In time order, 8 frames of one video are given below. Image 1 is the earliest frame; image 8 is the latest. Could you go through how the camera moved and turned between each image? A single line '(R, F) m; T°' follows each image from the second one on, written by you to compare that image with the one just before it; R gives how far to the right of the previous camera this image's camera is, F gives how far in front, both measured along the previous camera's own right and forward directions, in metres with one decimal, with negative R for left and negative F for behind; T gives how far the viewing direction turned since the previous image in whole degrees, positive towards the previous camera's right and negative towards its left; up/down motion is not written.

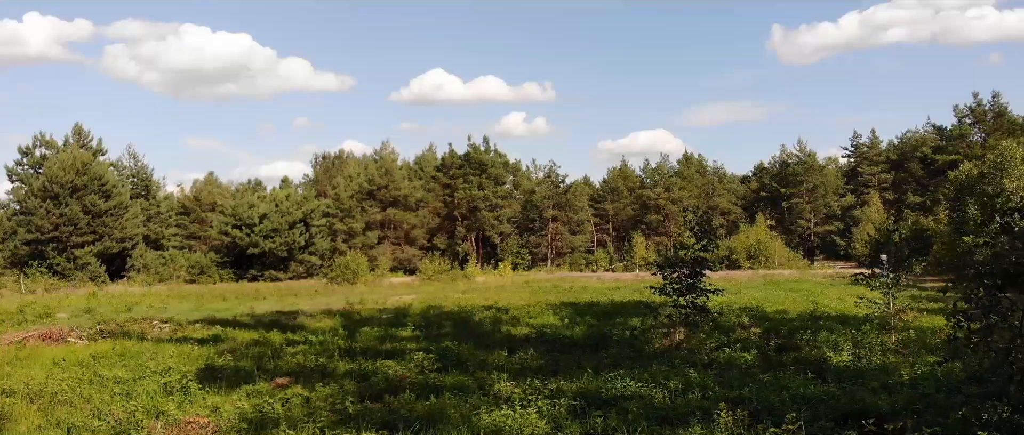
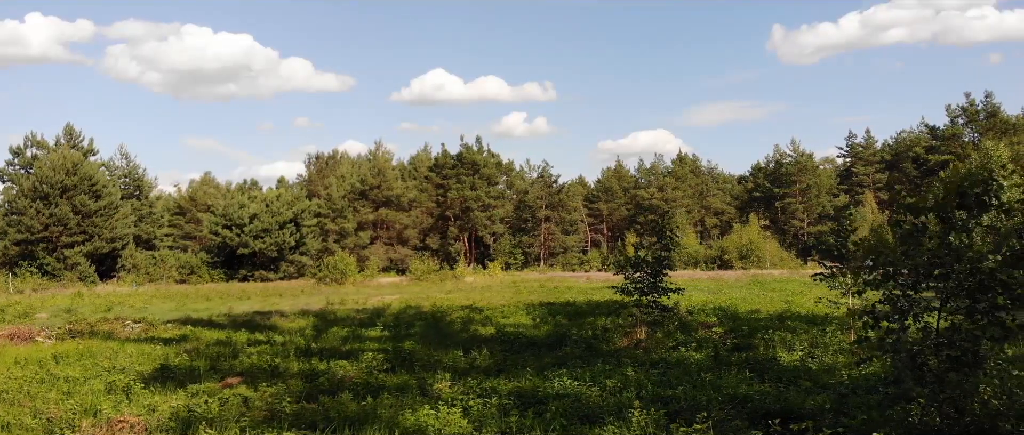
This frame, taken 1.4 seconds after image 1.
(+0.8, 0.0) m; 0°
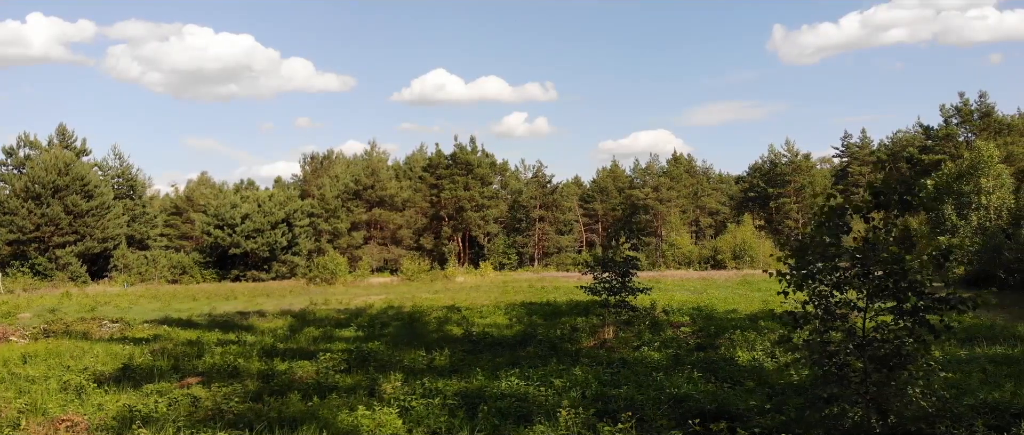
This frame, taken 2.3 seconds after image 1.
(+0.7, 0.0) m; 0°
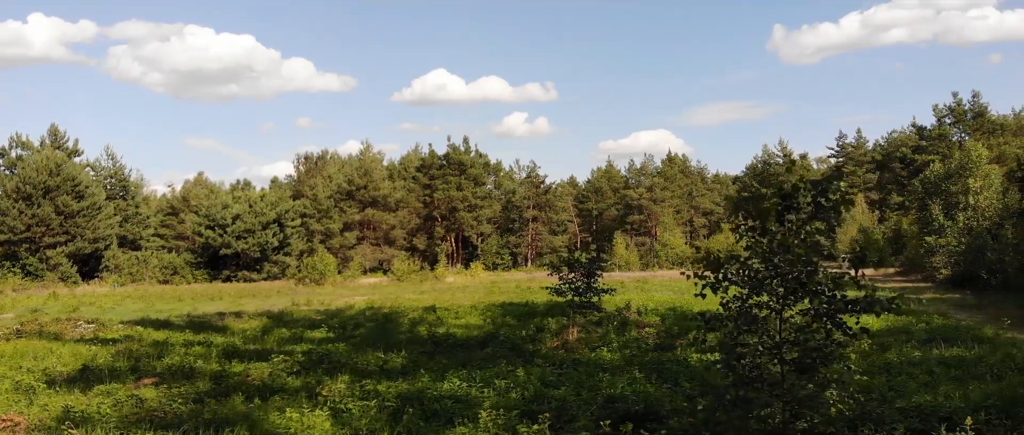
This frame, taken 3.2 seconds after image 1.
(+0.7, 0.0) m; 0°
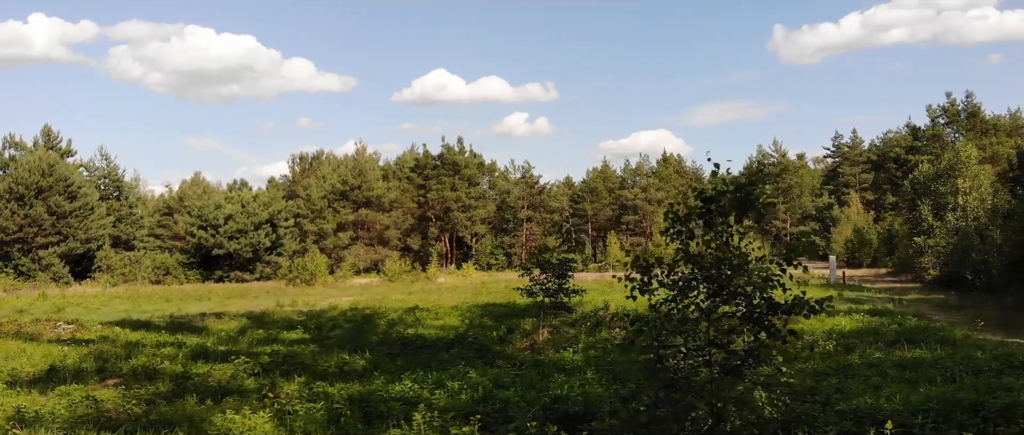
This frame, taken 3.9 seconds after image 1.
(+0.6, 0.0) m; 0°
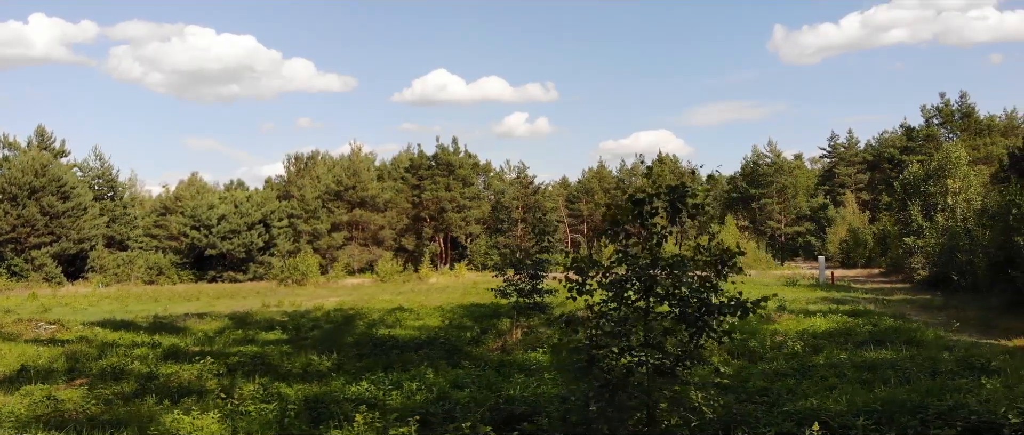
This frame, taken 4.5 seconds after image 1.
(+0.6, 0.0) m; 0°
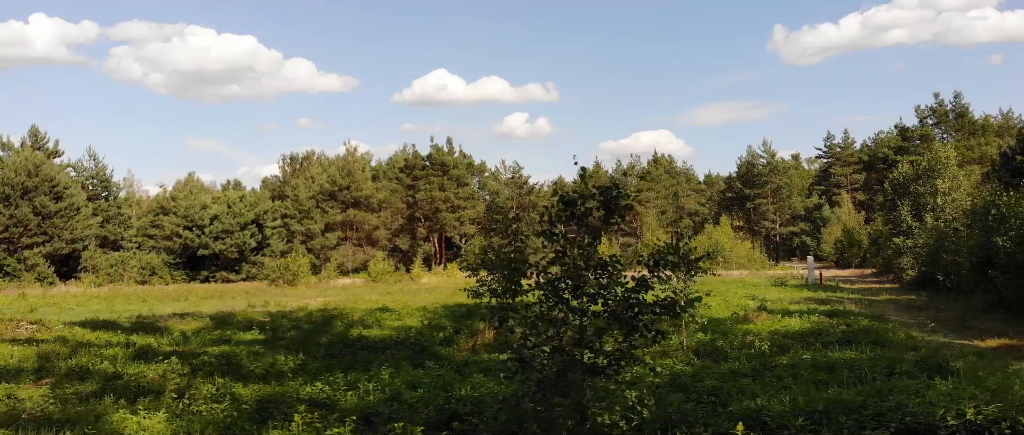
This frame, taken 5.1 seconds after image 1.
(+0.6, 0.0) m; 0°
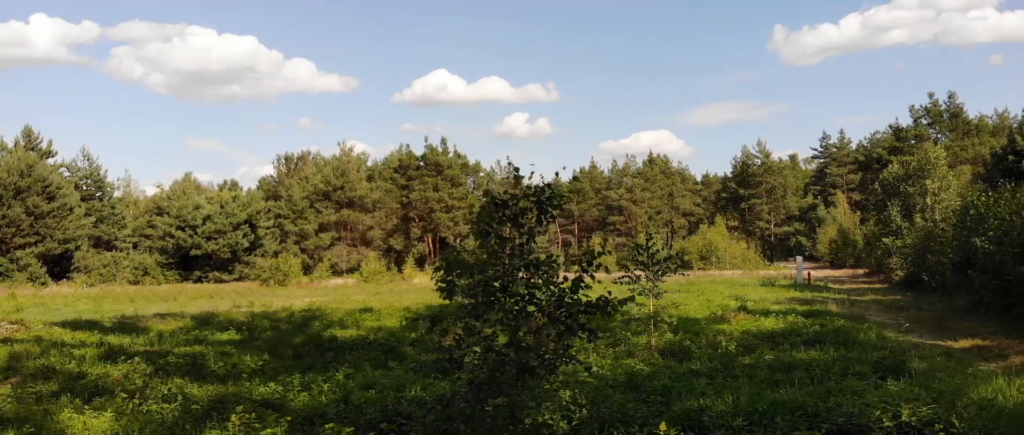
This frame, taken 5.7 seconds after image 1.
(+0.6, 0.0) m; 0°
